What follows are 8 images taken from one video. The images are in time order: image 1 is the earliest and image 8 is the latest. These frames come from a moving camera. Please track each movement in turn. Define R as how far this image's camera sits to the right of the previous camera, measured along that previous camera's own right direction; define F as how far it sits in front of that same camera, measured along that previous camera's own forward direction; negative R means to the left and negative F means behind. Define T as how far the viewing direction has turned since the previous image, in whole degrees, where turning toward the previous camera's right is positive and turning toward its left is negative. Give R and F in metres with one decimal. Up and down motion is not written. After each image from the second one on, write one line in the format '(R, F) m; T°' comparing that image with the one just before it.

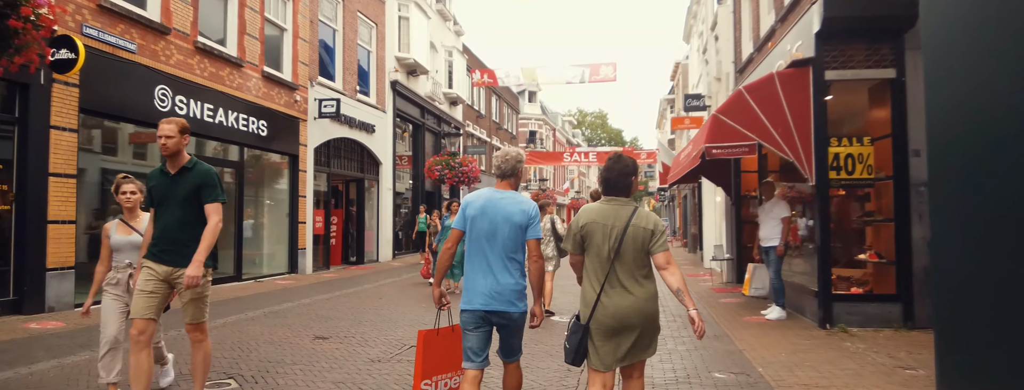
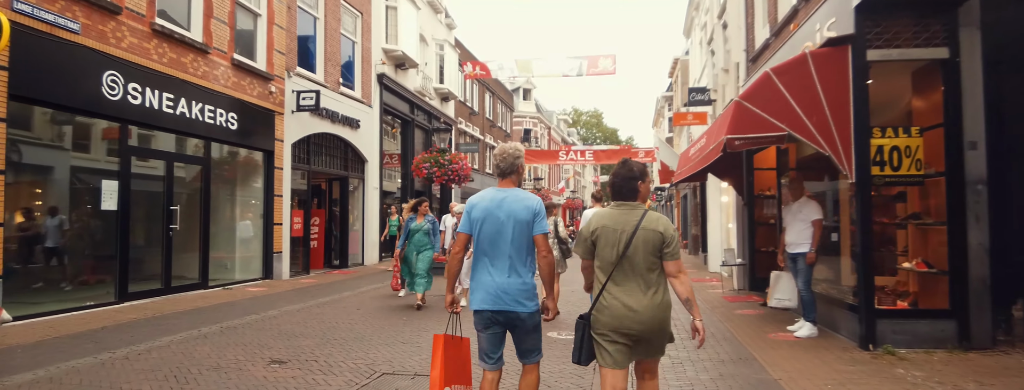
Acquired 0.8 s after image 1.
(0.0, +1.0) m; +1°
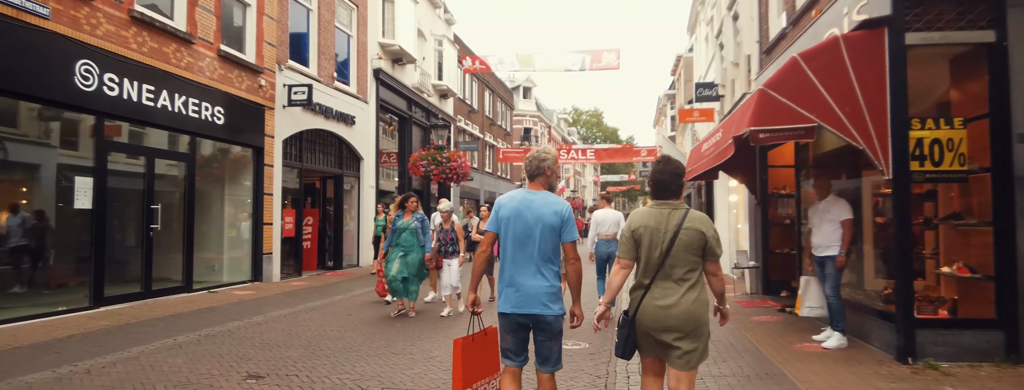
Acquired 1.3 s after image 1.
(0.0, +0.6) m; 0°
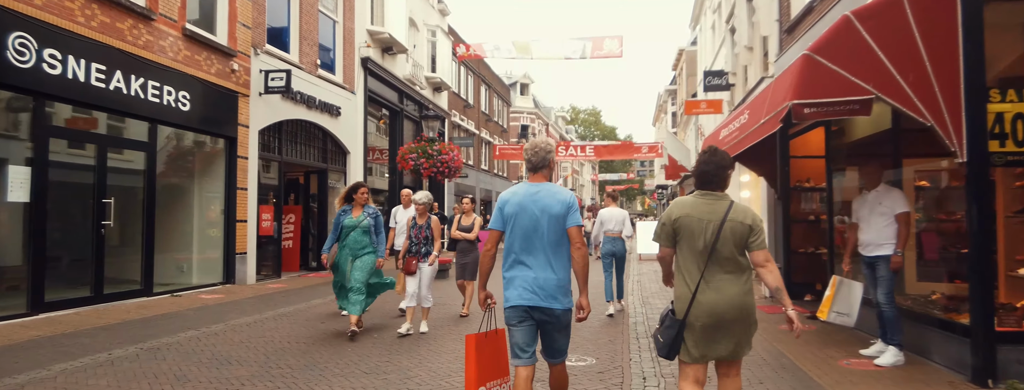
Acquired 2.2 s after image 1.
(0.0, +1.0) m; 0°
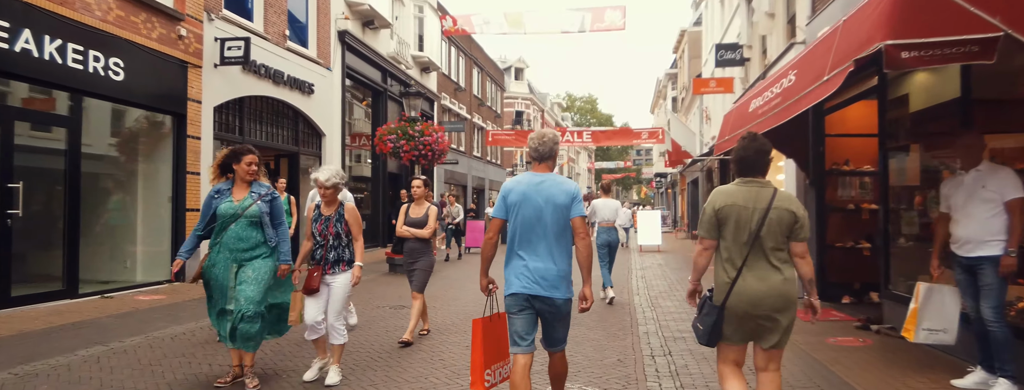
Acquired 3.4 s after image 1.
(+0.1, +1.3) m; 0°
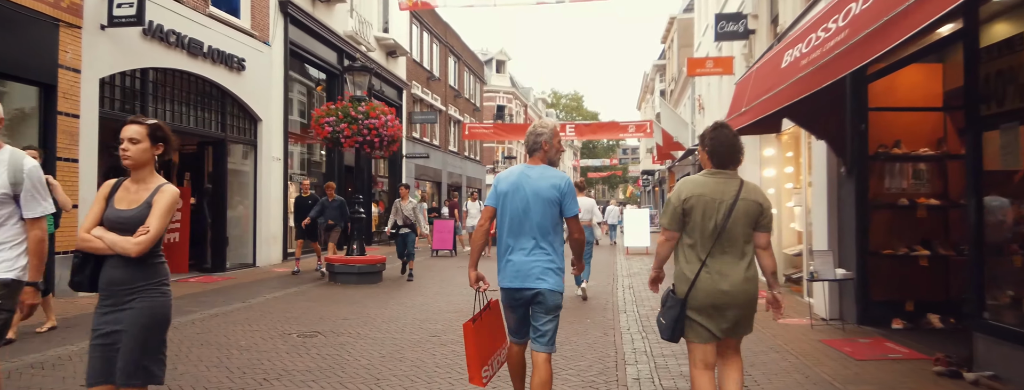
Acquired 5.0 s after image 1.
(+0.4, +1.9) m; +1°
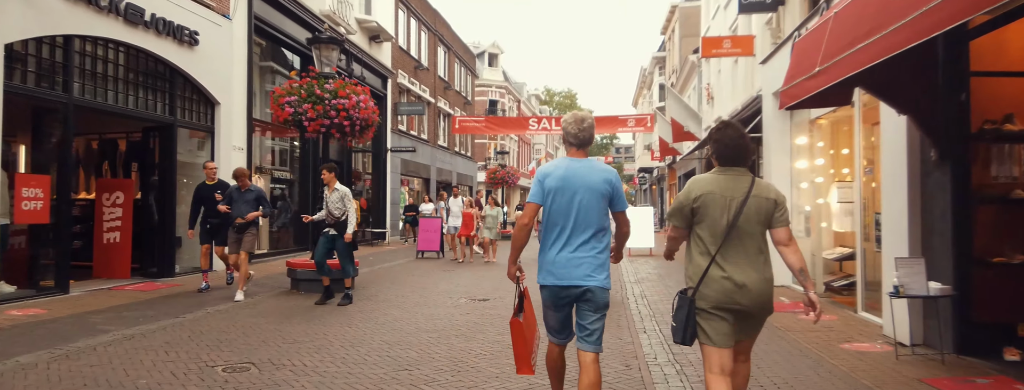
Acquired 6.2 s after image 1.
(0.0, +1.4) m; +1°
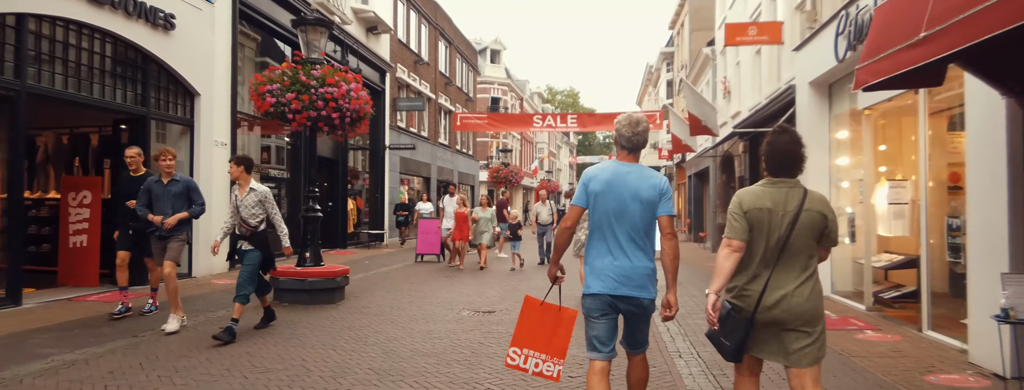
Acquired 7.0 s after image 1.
(-0.1, +0.9) m; 0°
